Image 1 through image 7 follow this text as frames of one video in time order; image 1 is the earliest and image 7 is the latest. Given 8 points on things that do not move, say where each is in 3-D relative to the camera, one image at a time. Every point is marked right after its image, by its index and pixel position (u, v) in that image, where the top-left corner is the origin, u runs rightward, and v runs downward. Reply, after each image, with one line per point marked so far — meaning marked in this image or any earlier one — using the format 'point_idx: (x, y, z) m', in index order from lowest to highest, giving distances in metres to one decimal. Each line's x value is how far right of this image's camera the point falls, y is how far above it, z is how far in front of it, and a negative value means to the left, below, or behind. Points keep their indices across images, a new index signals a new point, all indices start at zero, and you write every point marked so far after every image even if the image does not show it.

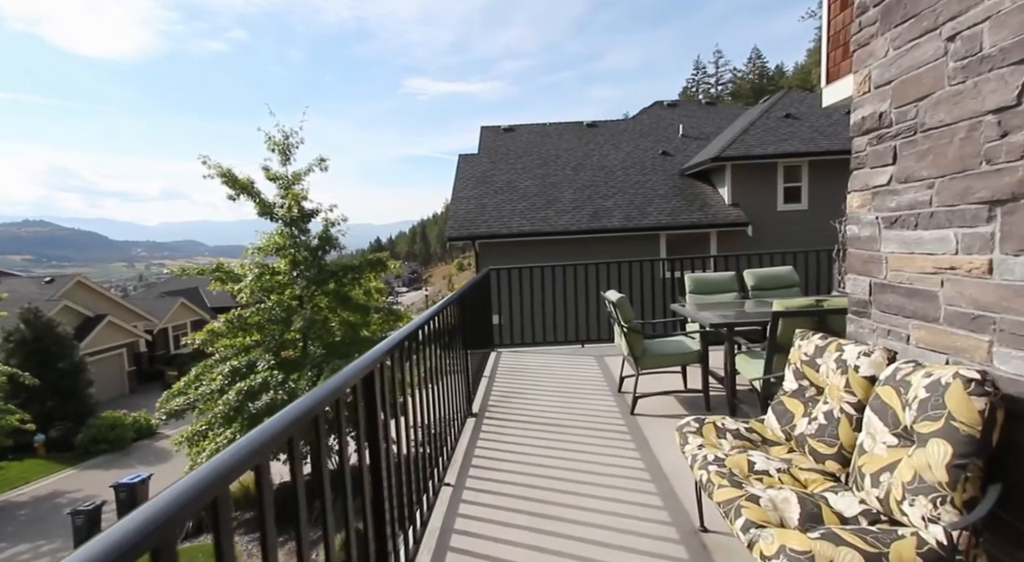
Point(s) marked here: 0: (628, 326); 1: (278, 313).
0: (+0.8, -0.3, +3.9) m
1: (-3.7, -0.5, +8.9) m
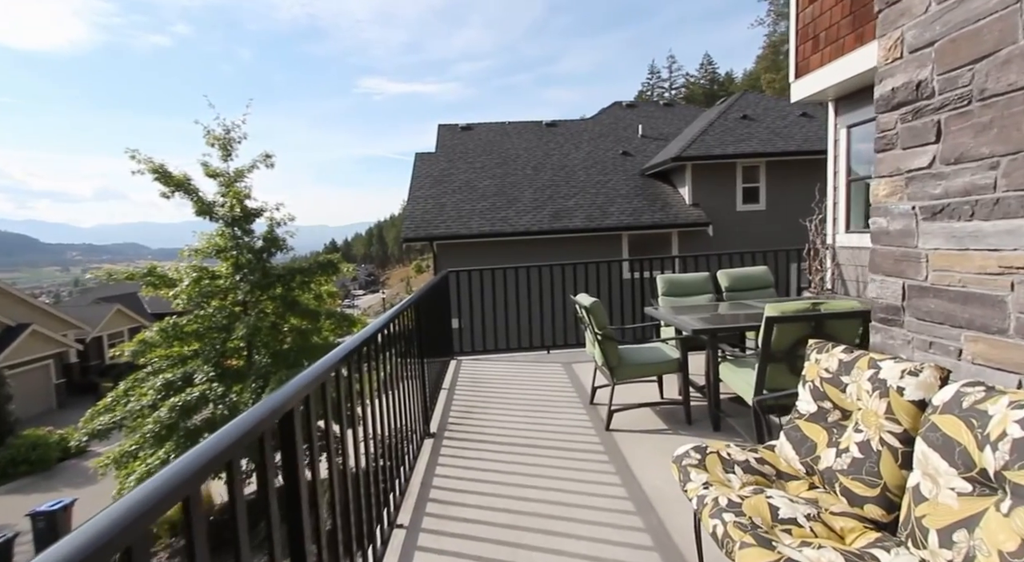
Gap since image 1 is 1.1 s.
0: (+0.5, -0.3, +3.5) m
1: (-4.2, -0.6, +8.2) m
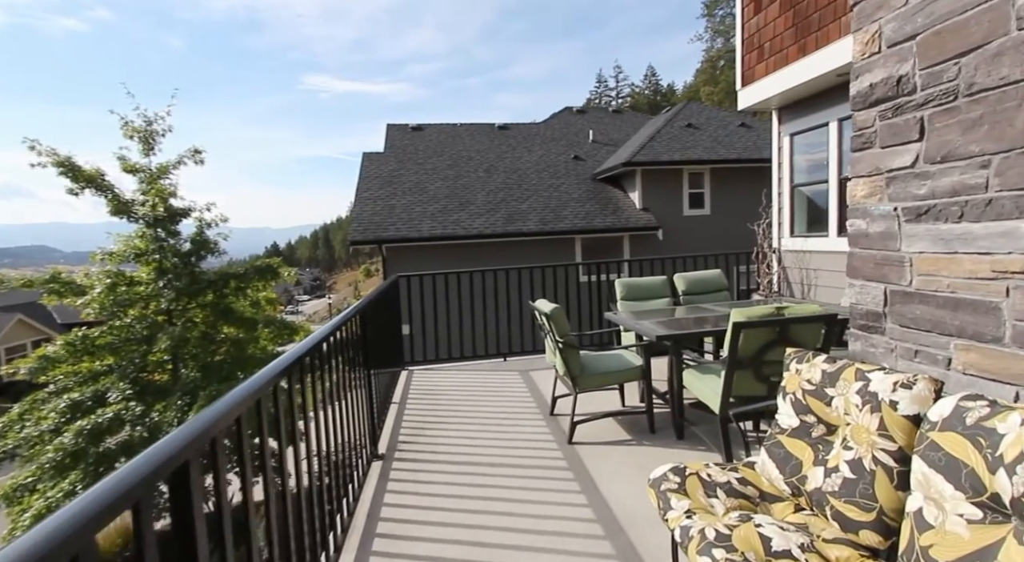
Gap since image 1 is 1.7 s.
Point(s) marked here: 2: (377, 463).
0: (+0.3, -0.4, +3.4) m
1: (-4.9, -0.7, +7.6) m
2: (-0.7, -1.0, +3.2) m
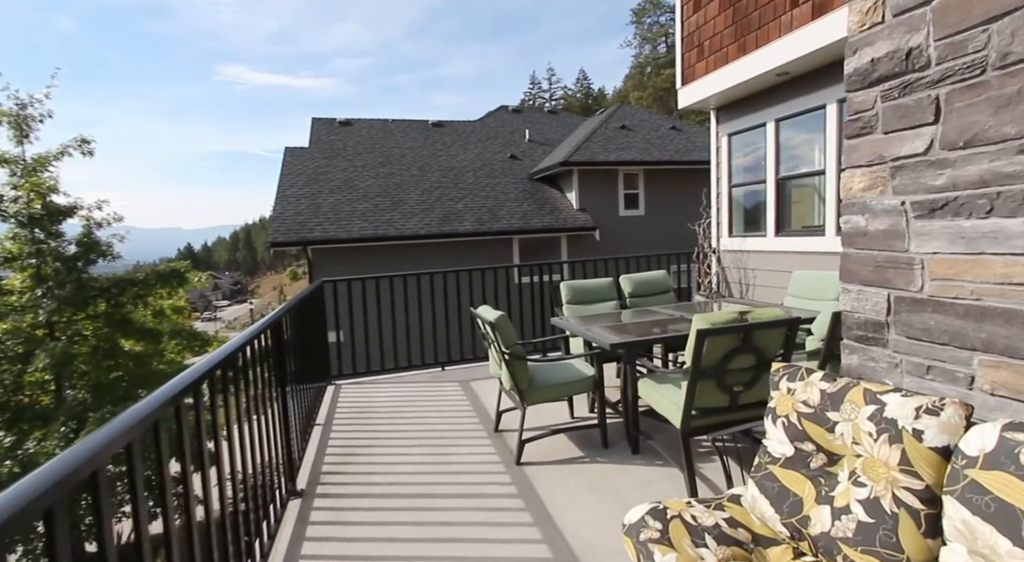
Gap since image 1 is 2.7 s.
0: (0.0, -0.4, +3.1) m
1: (-5.6, -0.7, +6.7) m
2: (-1.0, -1.0, +2.8) m
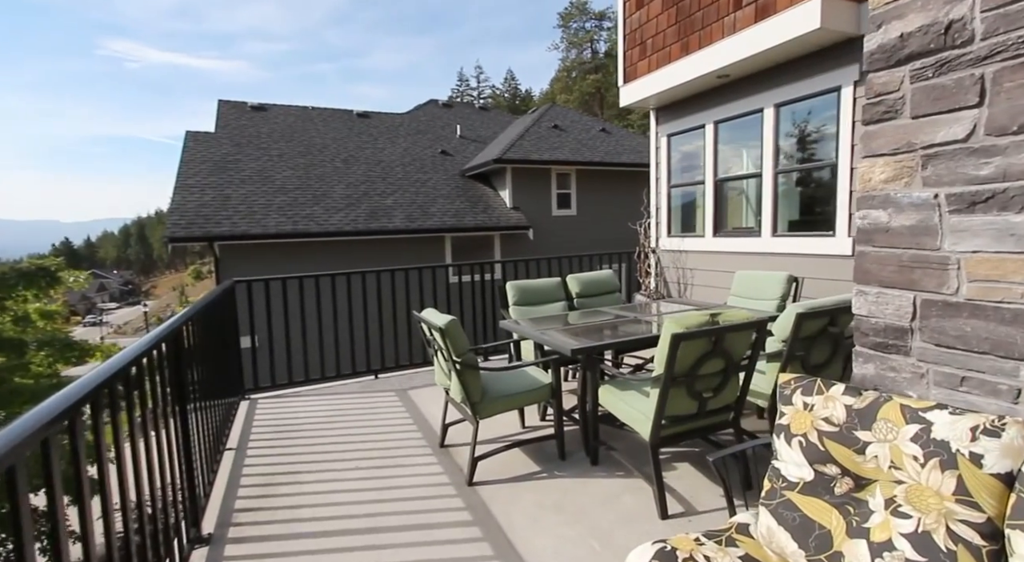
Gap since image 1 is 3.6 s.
0: (-0.2, -0.4, +2.8) m
1: (-6.3, -0.7, +5.7) m
2: (-1.2, -1.0, +2.4) m
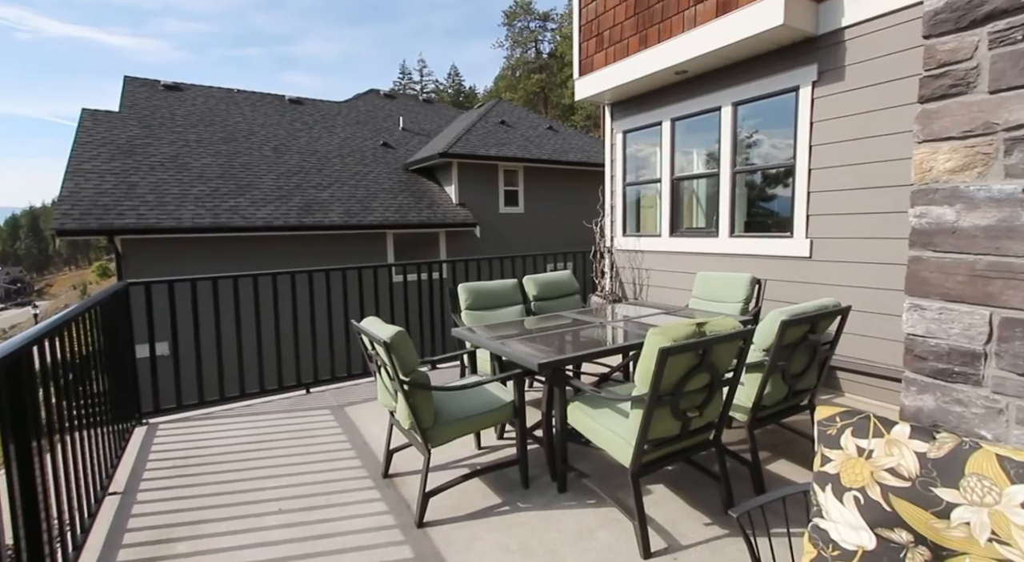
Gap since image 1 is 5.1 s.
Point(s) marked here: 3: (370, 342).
0: (-0.4, -0.4, +2.4) m
1: (-6.7, -0.7, +4.8) m
2: (-1.4, -1.0, +2.0) m
3: (-0.6, -0.3, +2.7) m
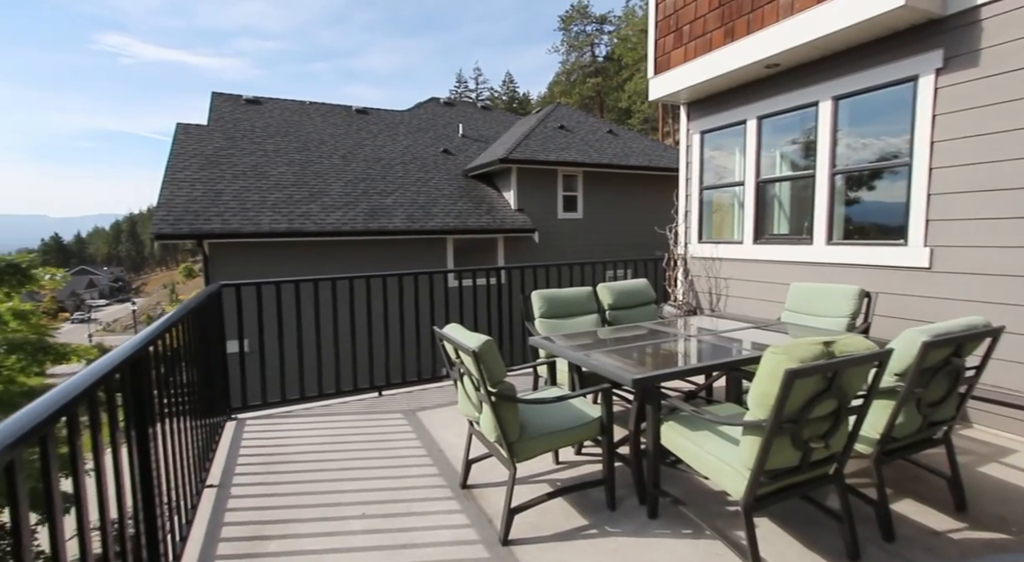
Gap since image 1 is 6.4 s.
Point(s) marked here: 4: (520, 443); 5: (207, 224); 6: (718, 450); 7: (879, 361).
0: (-0.1, -0.4, +2.2) m
1: (-6.1, -0.7, +5.1) m
2: (-1.0, -1.1, +1.9) m
3: (-0.2, -0.3, +2.5) m
4: (0.0, -0.6, +2.3) m
5: (-4.2, +0.8, +8.3) m
6: (+0.7, -0.6, +2.2) m
7: (+1.3, -0.3, +2.0) m
